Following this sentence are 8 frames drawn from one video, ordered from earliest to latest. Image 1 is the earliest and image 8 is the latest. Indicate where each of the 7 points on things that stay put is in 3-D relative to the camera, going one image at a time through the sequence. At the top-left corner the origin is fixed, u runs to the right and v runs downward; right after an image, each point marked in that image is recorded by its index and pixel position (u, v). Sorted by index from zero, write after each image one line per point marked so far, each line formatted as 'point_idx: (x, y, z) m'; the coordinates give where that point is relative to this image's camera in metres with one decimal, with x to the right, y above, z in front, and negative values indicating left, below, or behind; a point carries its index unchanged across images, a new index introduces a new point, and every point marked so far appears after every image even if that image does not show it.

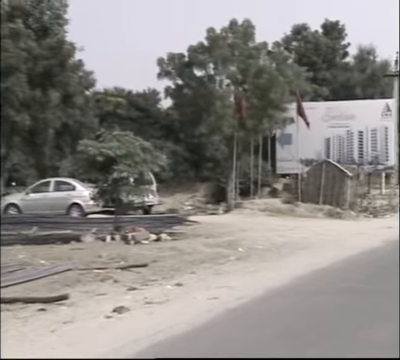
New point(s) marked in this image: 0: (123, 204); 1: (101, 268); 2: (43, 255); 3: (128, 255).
0: (-1.9, -0.6, +14.5) m
1: (-1.9, -1.7, +10.5) m
2: (-3.1, -1.5, +11.3) m
3: (-1.4, -1.6, +11.4) m
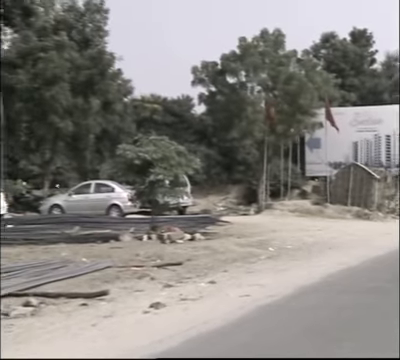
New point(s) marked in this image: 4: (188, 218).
0: (-1.0, -0.7, +15.0) m
1: (-1.2, -1.8, +11.0) m
2: (-2.4, -1.6, +11.9) m
3: (-0.7, -1.6, +11.9) m
4: (-0.2, -1.0, +14.3) m
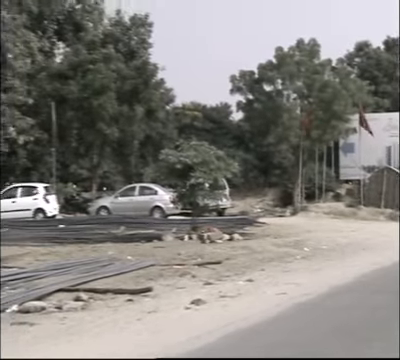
0: (0.0, -0.8, +15.6) m
1: (-0.4, -1.8, +11.6) m
2: (-1.6, -1.6, +12.5) m
3: (+0.1, -1.7, +12.5) m
4: (+0.8, -1.1, +14.8) m
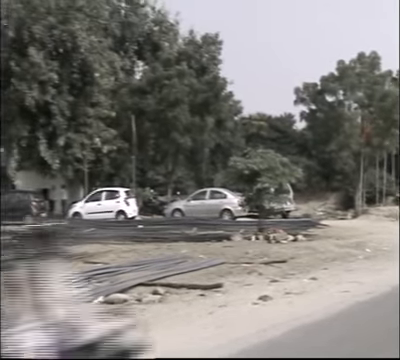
0: (+1.9, -0.9, +16.4) m
1: (+1.1, -1.9, +12.5) m
2: (0.0, -1.8, +13.5) m
3: (+1.7, -1.8, +13.3) m
4: (+2.6, -1.2, +15.5) m
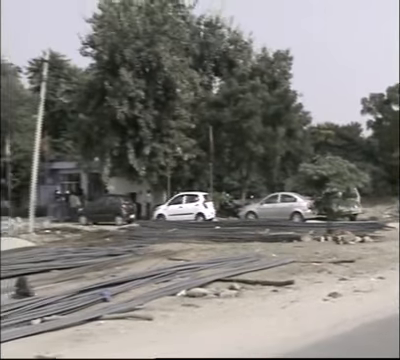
0: (+4.1, -1.0, +17.1) m
1: (+2.9, -2.1, +13.3) m
2: (+1.9, -1.9, +14.4) m
3: (+3.6, -1.9, +14.0) m
4: (+4.7, -1.3, +16.2) m
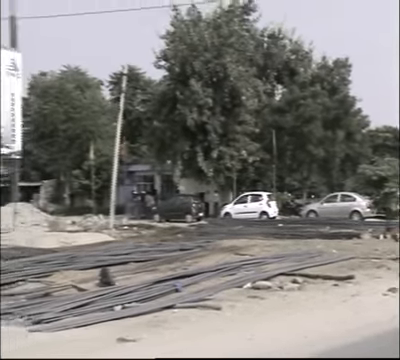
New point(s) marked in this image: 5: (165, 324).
0: (+6.1, -1.1, +17.5) m
1: (+4.5, -2.1, +13.9) m
2: (+3.7, -1.9, +15.1) m
3: (+5.3, -1.9, +14.5) m
4: (+6.6, -1.3, +16.6) m
5: (-0.7, -2.9, +10.6) m
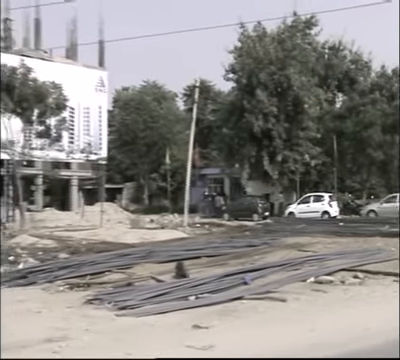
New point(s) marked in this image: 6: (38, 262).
0: (+8.3, -1.1, +18.0) m
1: (+6.3, -2.1, +14.5) m
2: (+5.6, -1.9, +15.8) m
3: (+7.1, -2.0, +15.1) m
4: (+8.7, -1.4, +17.0) m
5: (+0.8, -2.9, +11.8) m
6: (-4.5, -2.3, +15.2) m
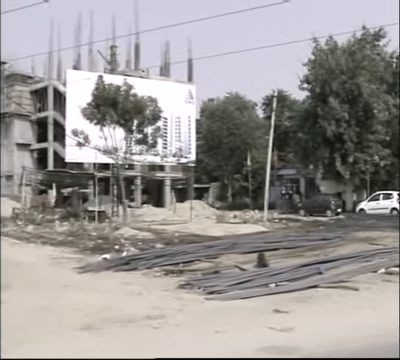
0: (+11.0, -1.1, +18.5) m
1: (+8.6, -2.1, +15.3) m
2: (+8.1, -1.9, +16.7) m
3: (+9.5, -1.9, +15.8) m
4: (+11.3, -1.3, +17.4) m
5: (+2.8, -2.9, +13.4) m
6: (-2.0, -2.3, +17.3) m
